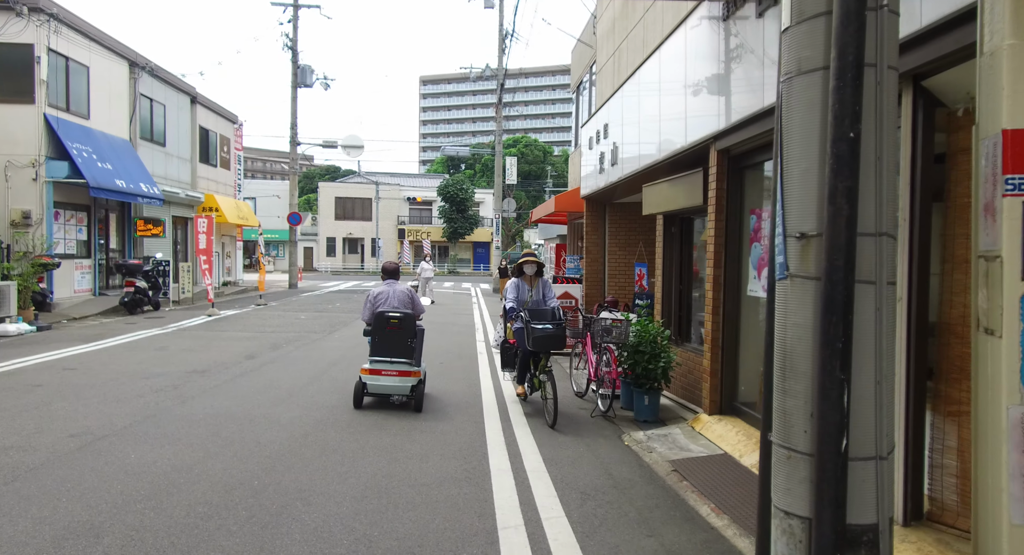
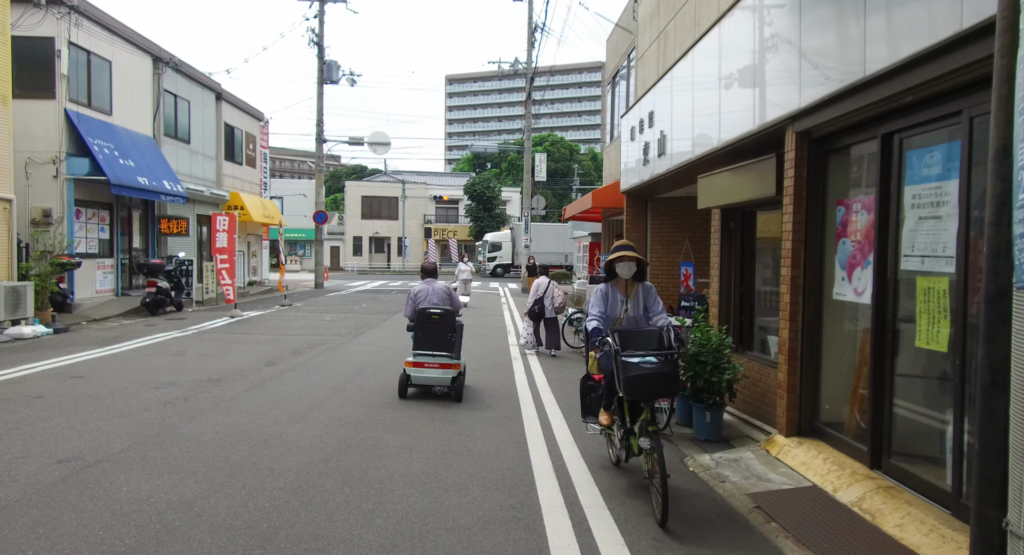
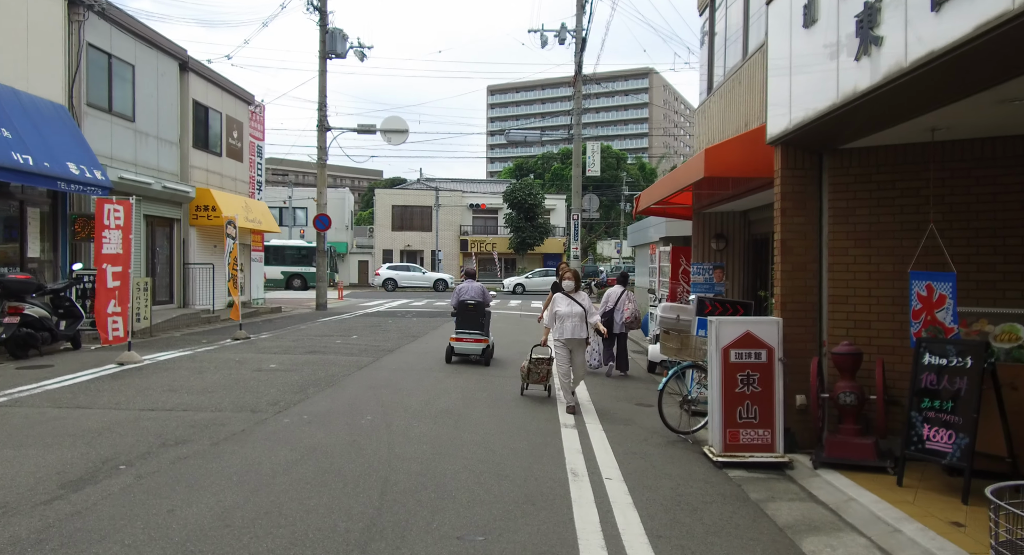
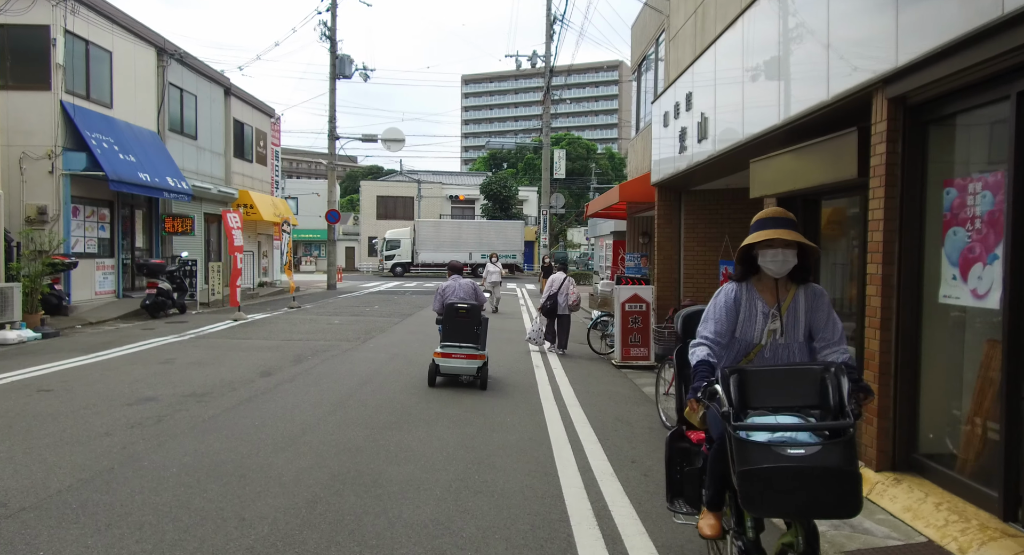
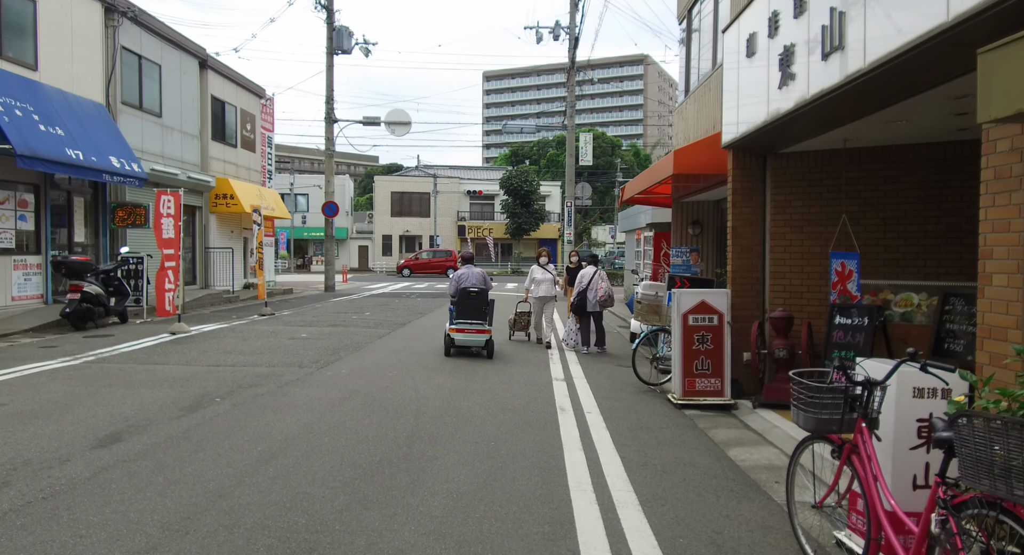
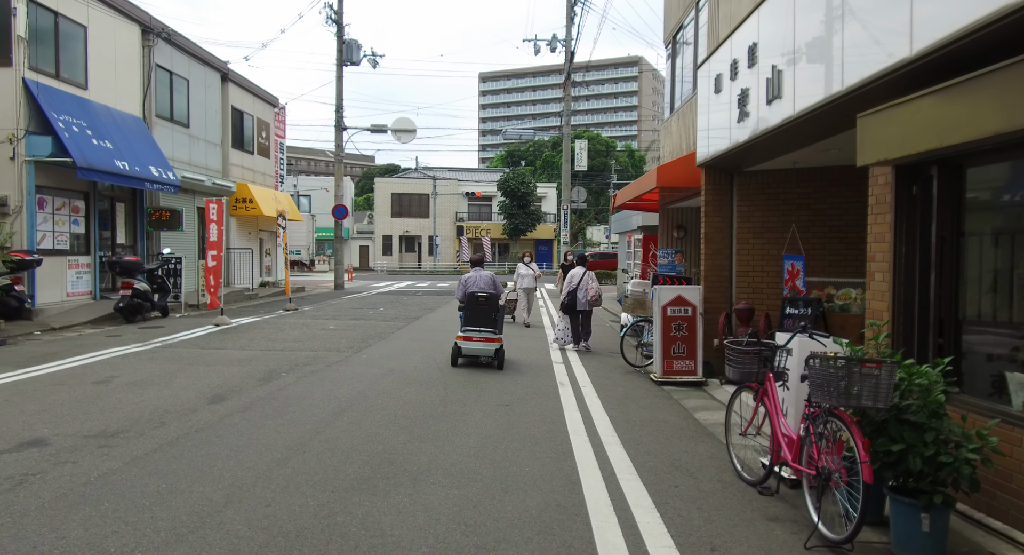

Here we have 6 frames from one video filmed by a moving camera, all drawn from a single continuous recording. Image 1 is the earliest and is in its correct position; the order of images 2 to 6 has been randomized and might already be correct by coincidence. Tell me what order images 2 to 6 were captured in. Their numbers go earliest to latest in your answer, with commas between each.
2, 4, 6, 5, 3
